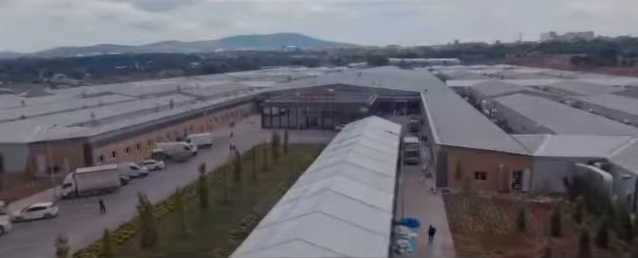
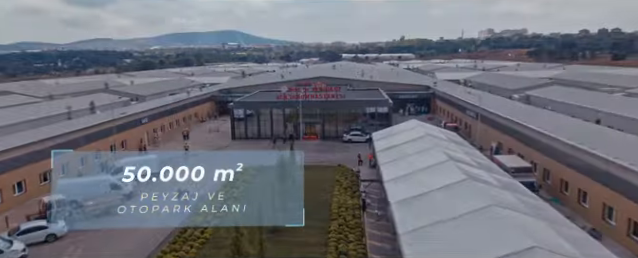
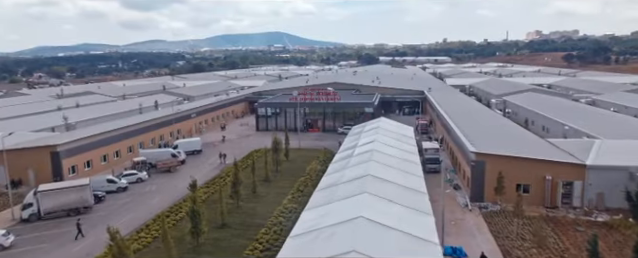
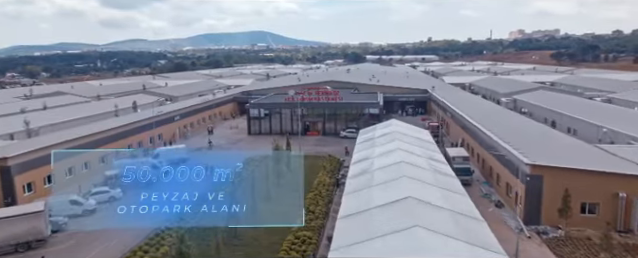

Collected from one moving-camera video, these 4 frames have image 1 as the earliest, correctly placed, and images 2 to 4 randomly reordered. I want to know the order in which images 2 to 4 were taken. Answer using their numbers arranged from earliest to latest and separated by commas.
3, 4, 2
